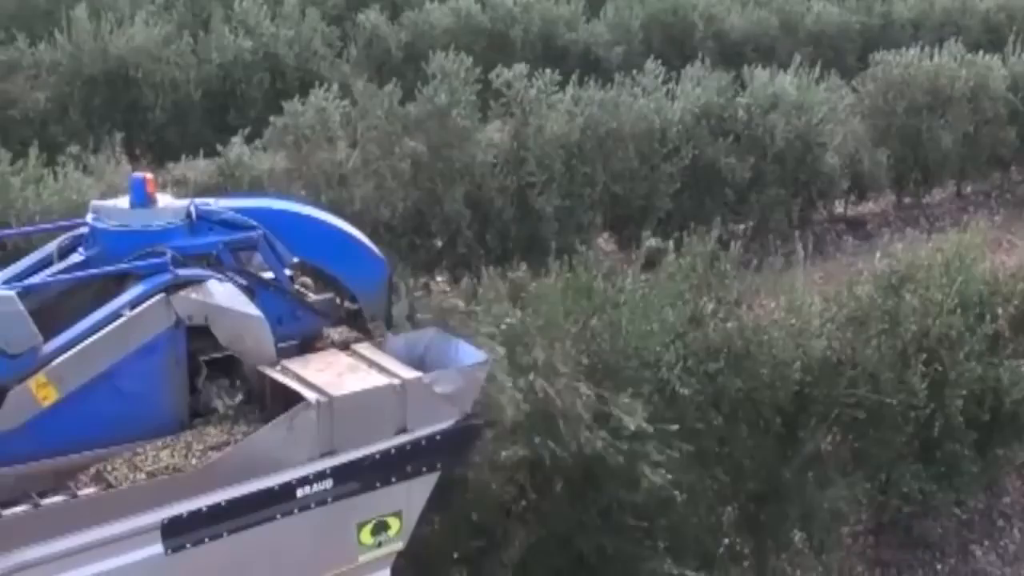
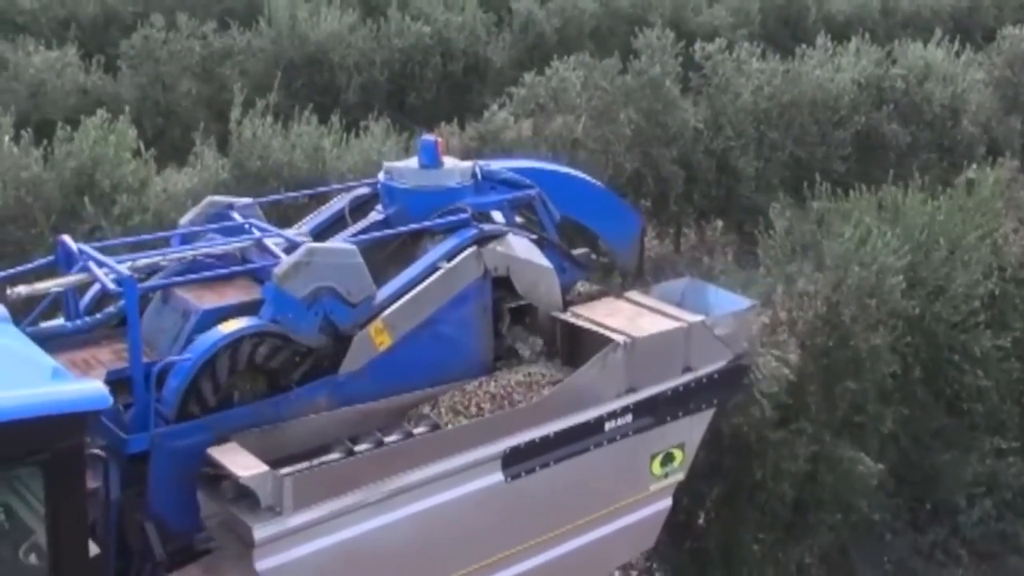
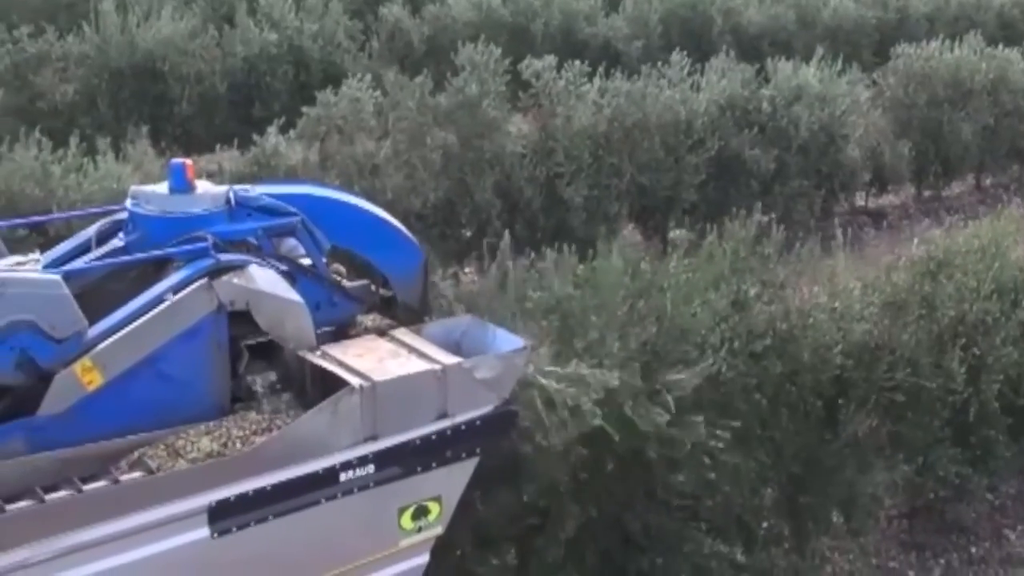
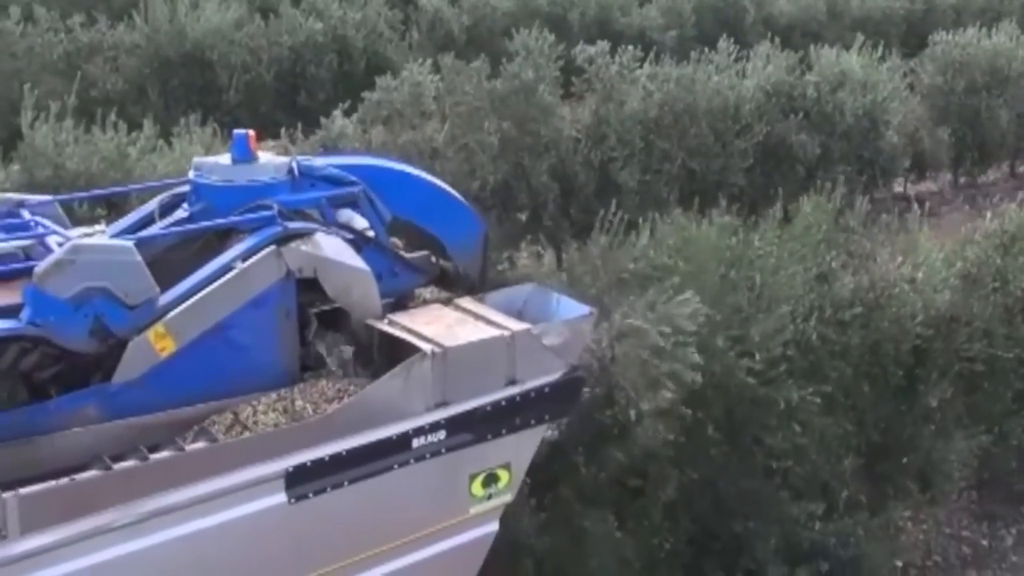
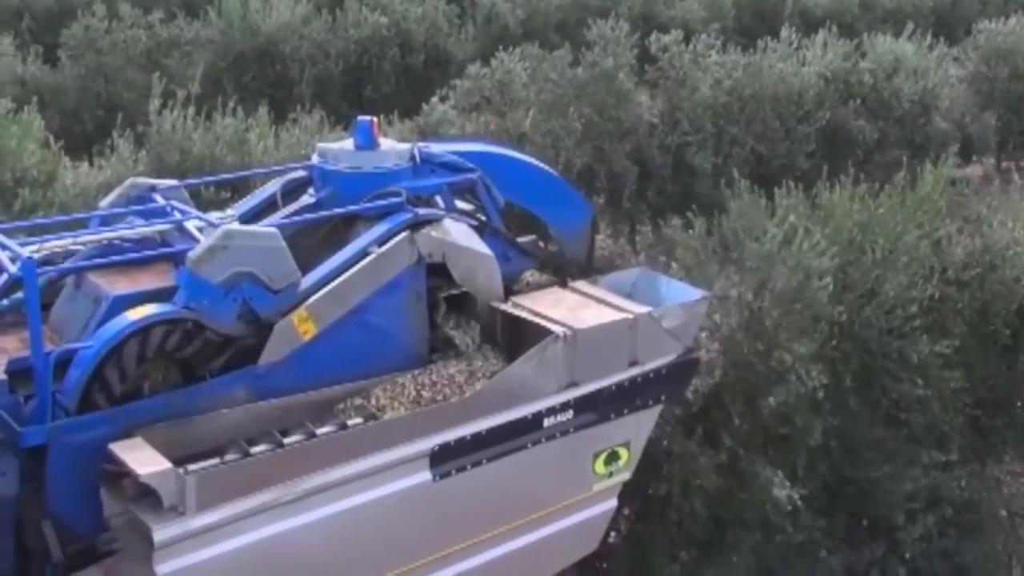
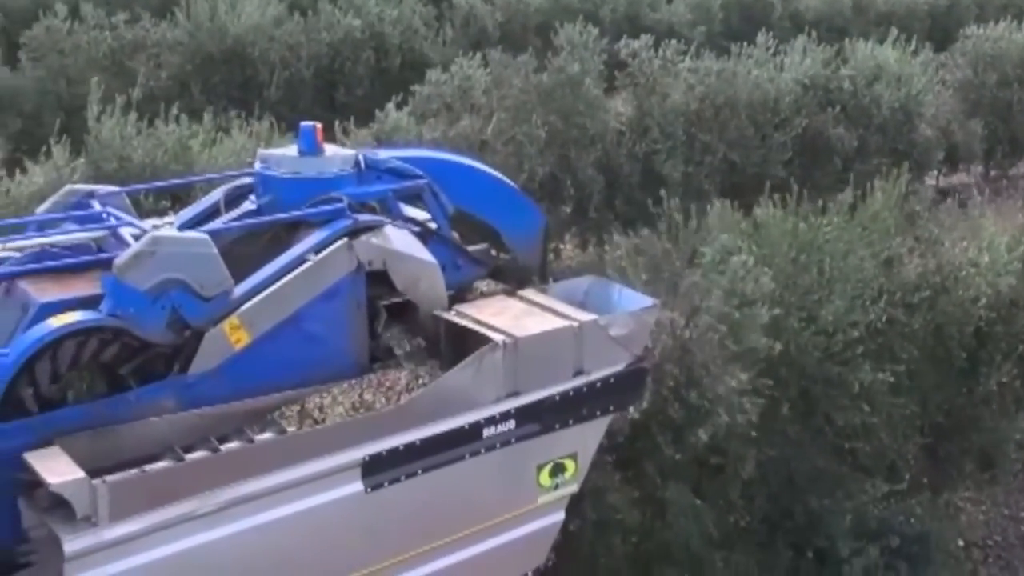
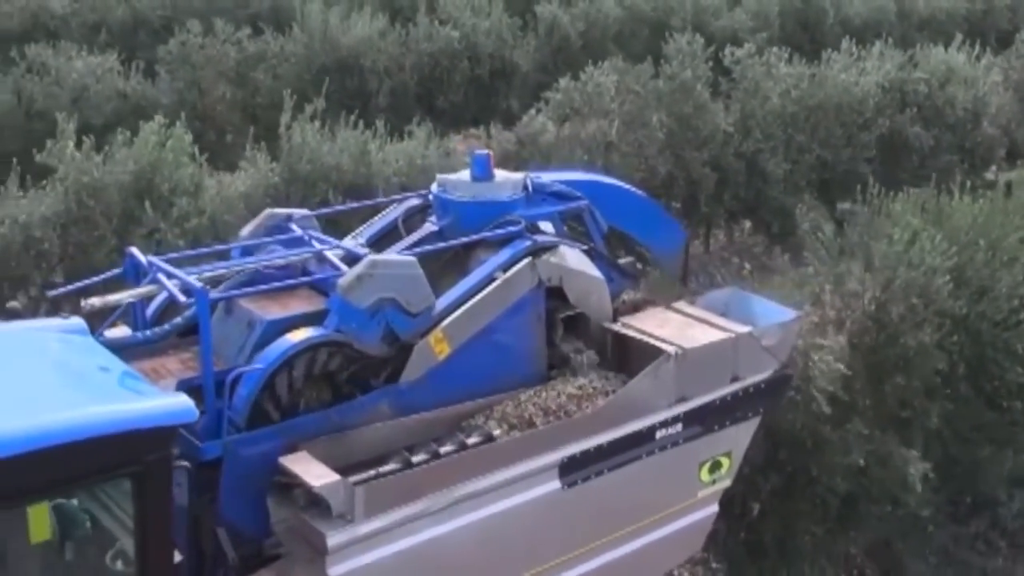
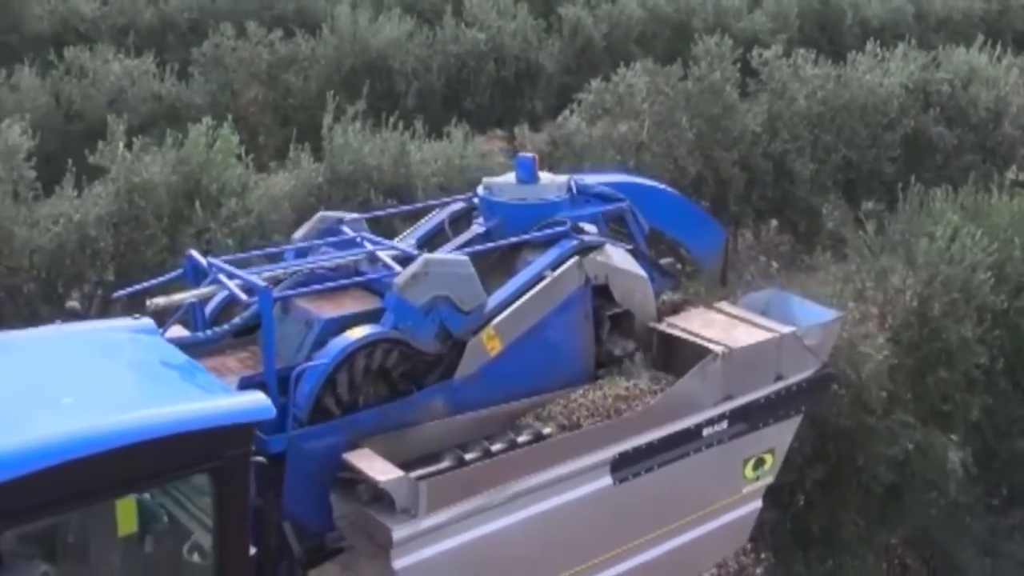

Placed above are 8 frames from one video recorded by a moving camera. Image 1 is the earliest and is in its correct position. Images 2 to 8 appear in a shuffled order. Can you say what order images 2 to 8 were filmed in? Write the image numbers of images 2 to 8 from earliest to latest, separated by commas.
3, 4, 6, 5, 2, 7, 8
